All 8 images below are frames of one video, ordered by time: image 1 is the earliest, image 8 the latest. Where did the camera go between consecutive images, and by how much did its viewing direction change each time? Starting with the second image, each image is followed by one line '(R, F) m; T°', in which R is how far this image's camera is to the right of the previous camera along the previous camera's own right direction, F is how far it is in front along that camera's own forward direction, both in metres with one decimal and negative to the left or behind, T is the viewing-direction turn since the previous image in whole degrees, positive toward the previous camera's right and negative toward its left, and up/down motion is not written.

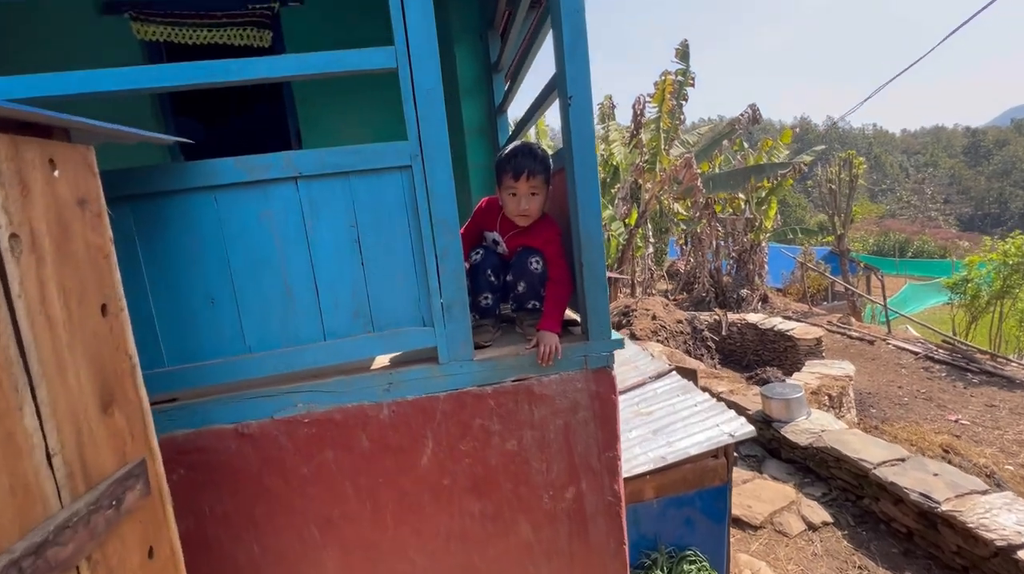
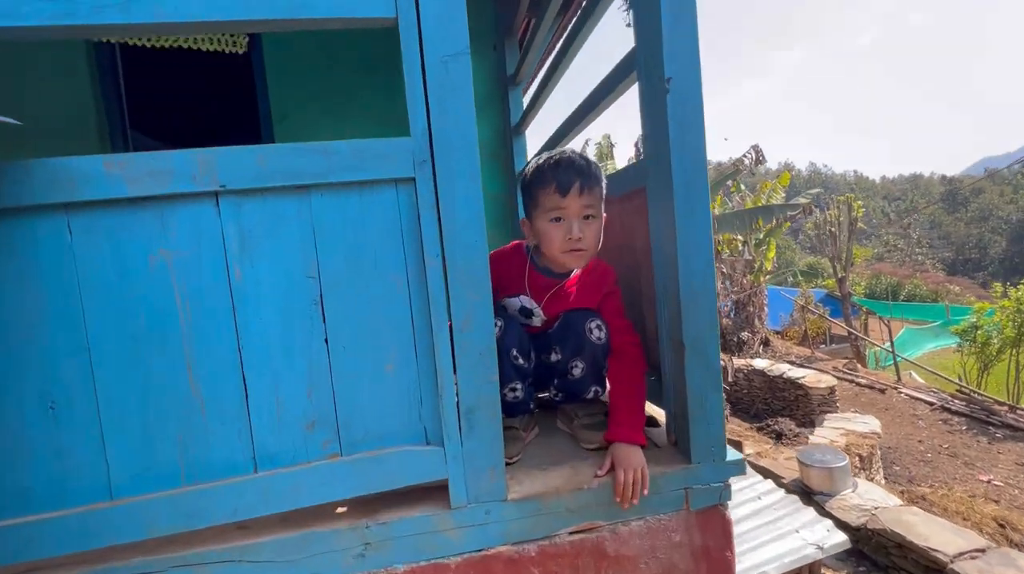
(-0.2, +1.0) m; +1°
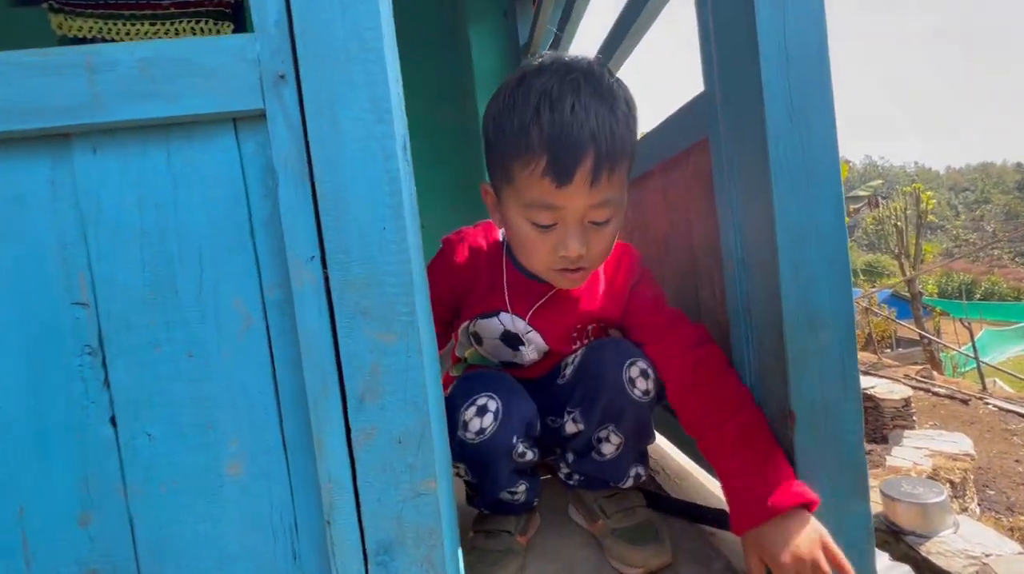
(+0.2, +0.7) m; -5°
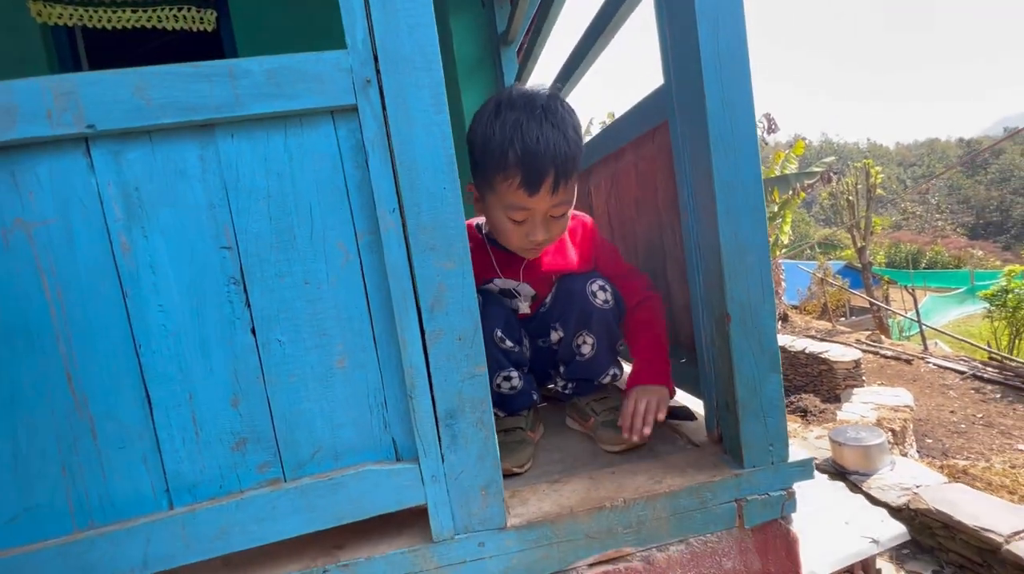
(-0.1, -0.3) m; +3°
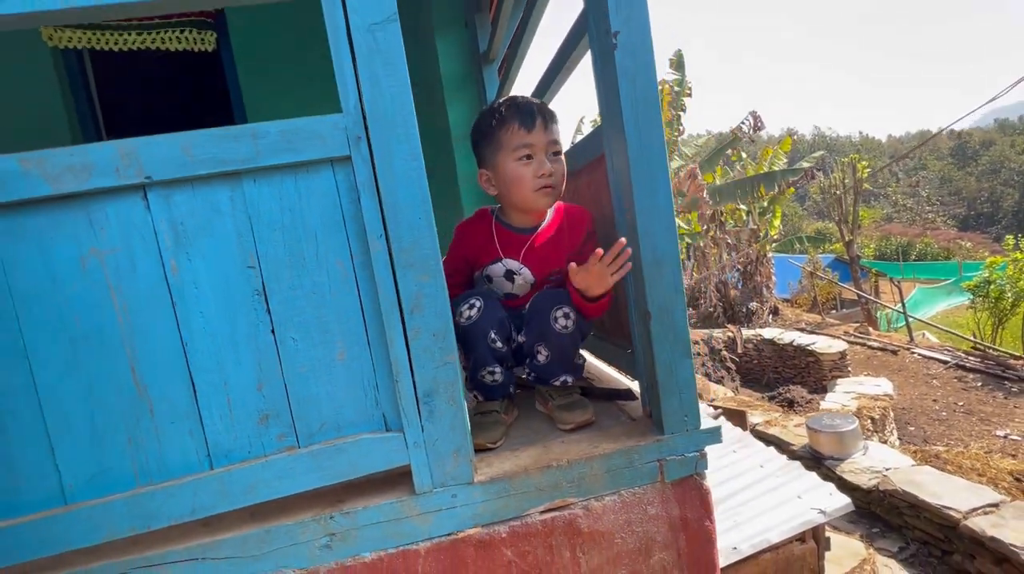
(+0.1, -0.3) m; 0°
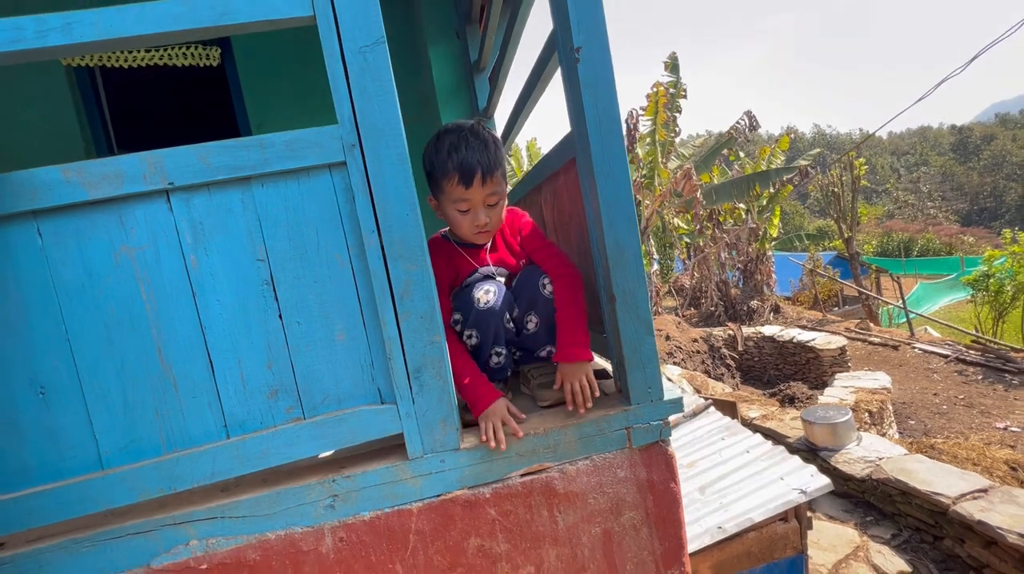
(+0.1, -0.2) m; 0°
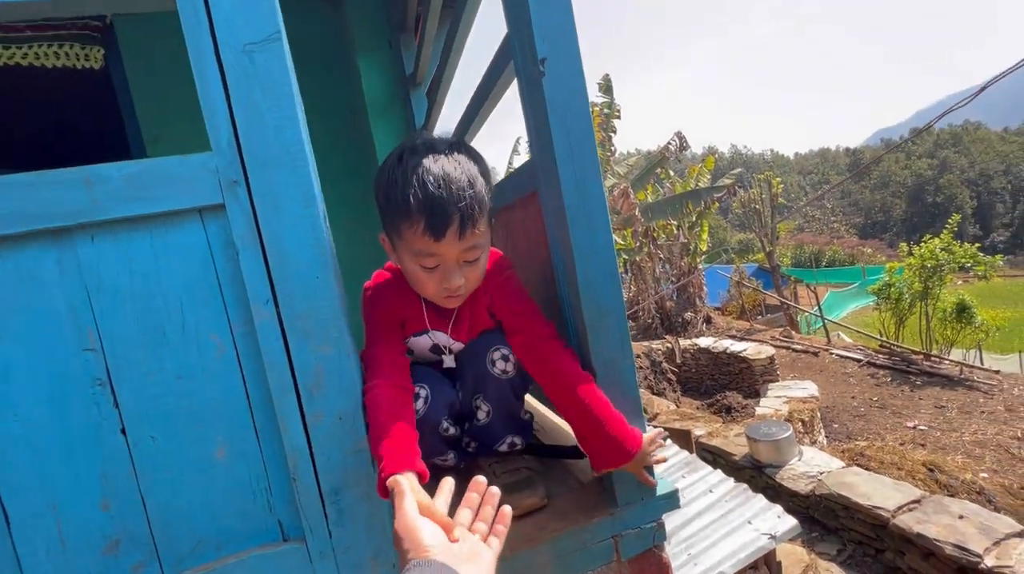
(0.0, +0.4) m; +7°
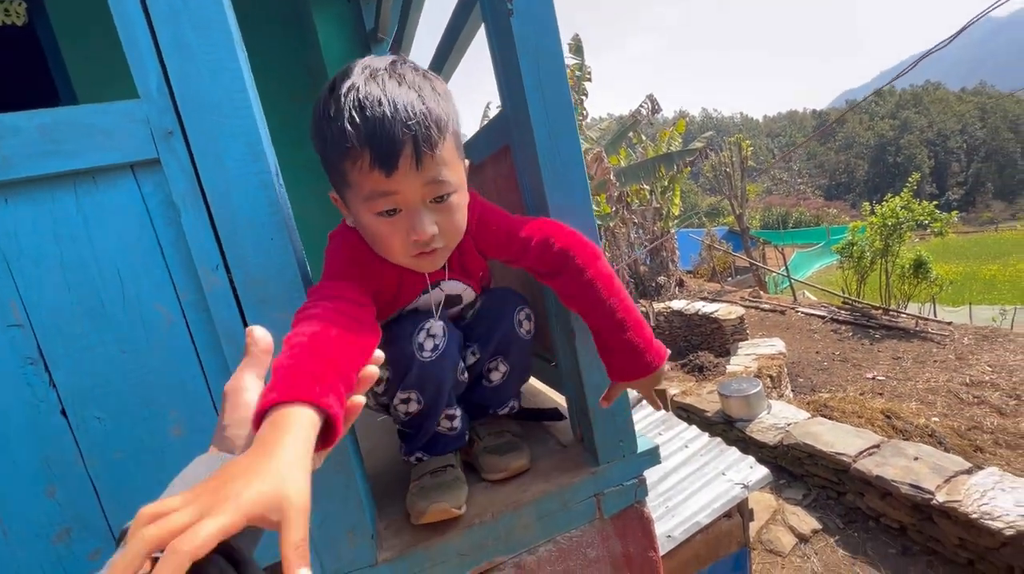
(0.0, +0.1) m; +3°
